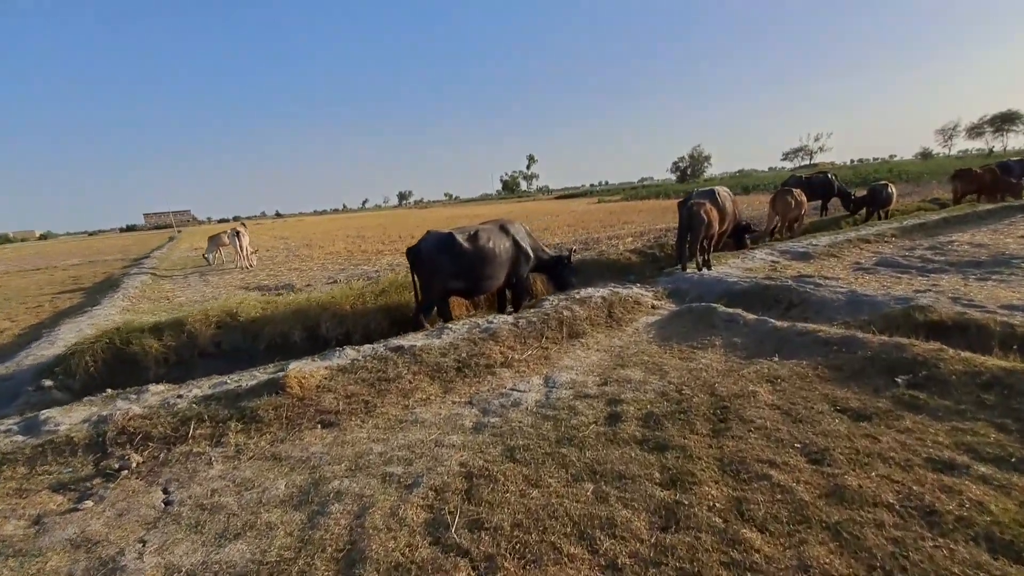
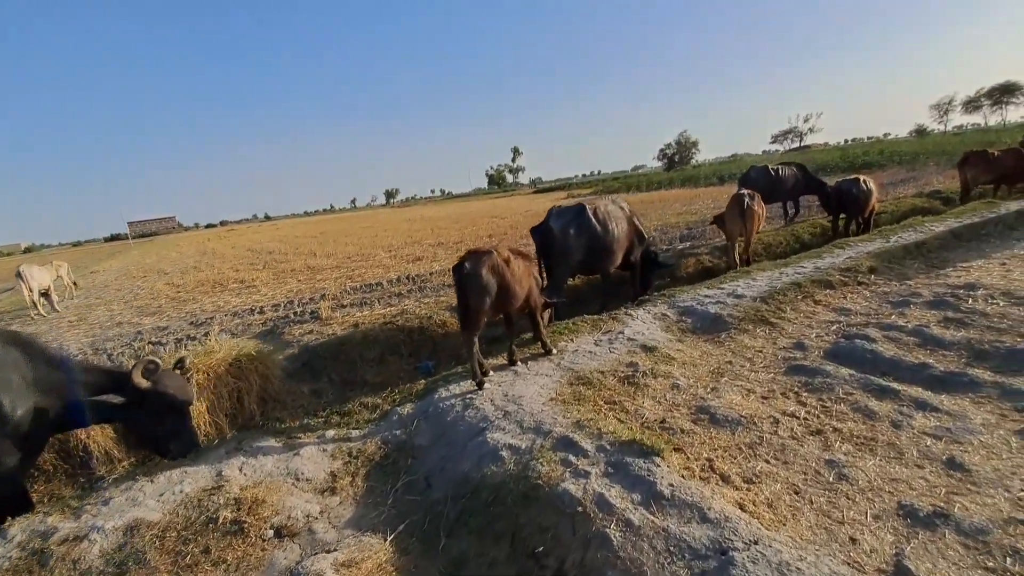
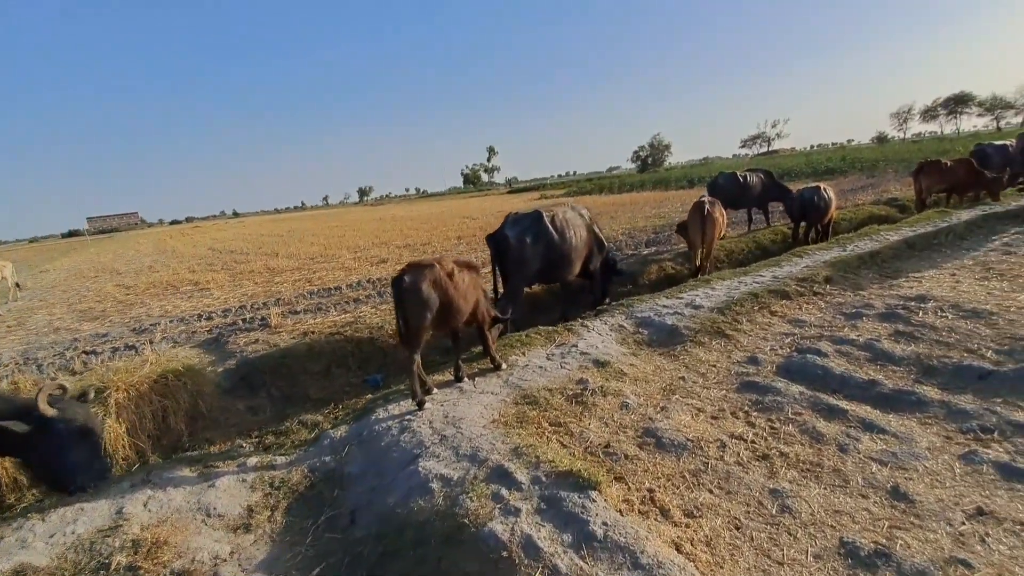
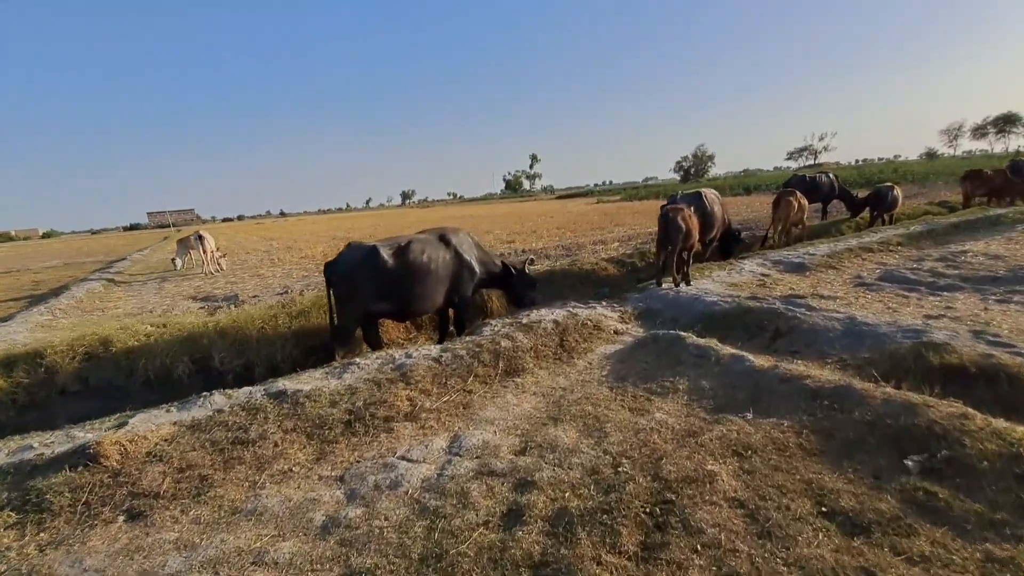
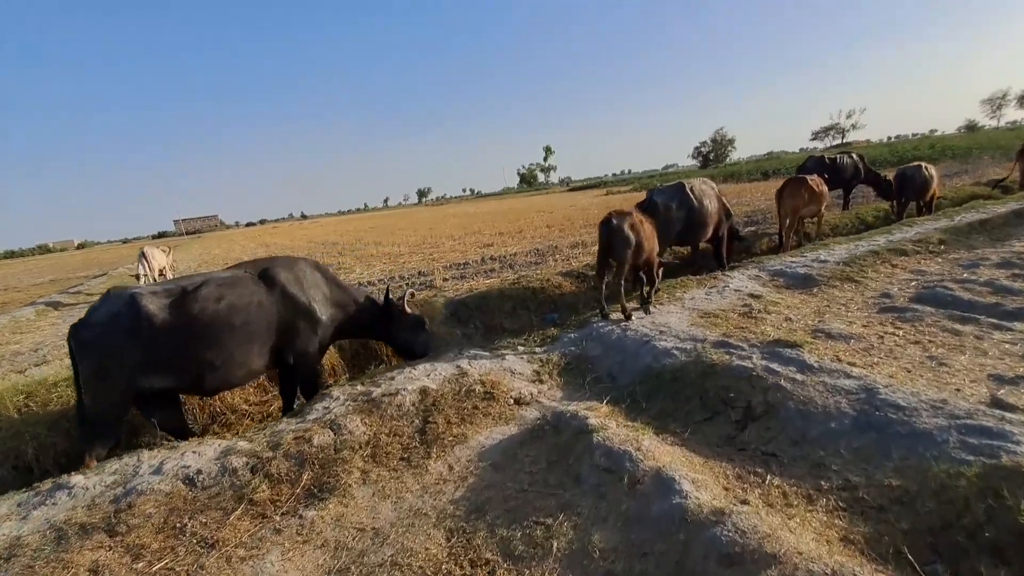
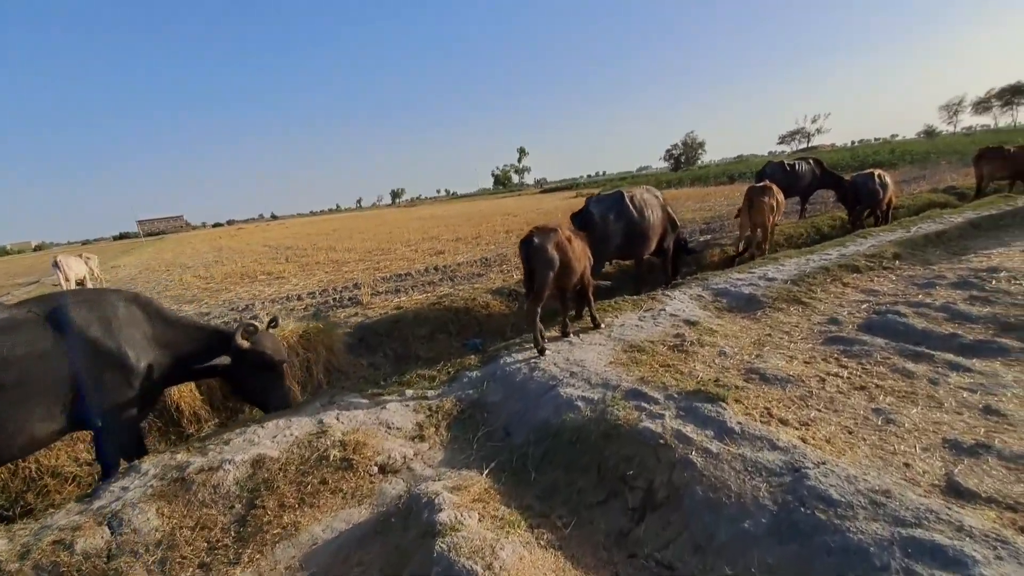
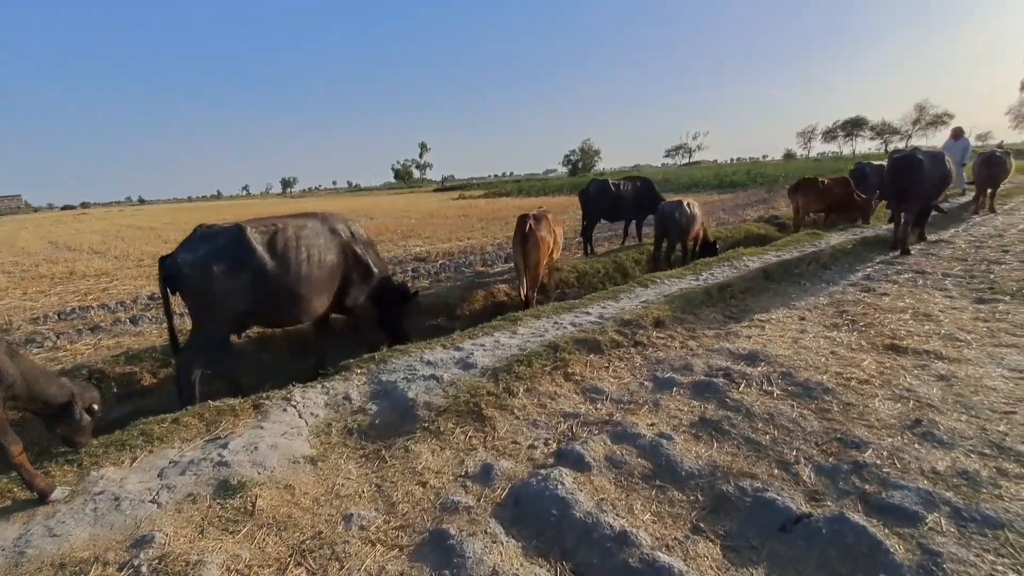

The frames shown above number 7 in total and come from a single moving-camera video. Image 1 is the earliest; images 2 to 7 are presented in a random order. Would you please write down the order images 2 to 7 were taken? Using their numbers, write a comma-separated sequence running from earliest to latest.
4, 5, 6, 2, 3, 7
